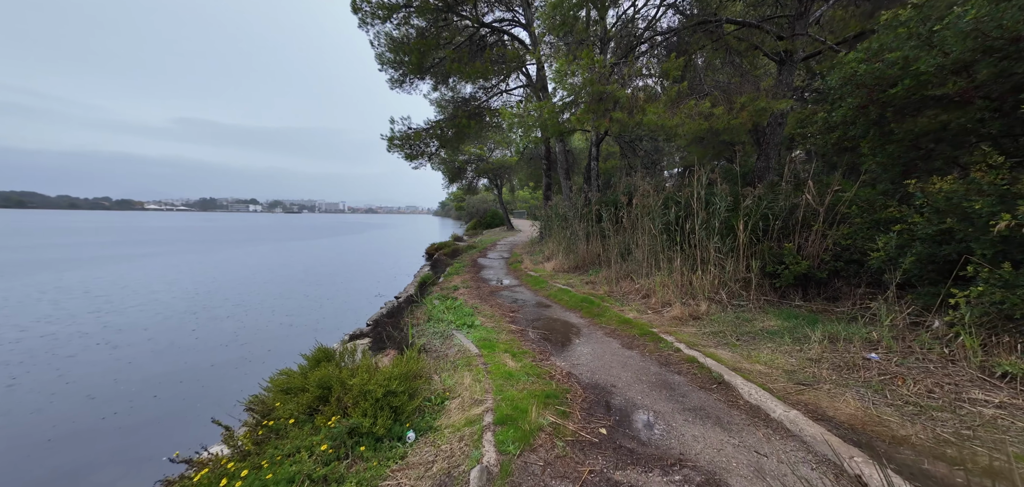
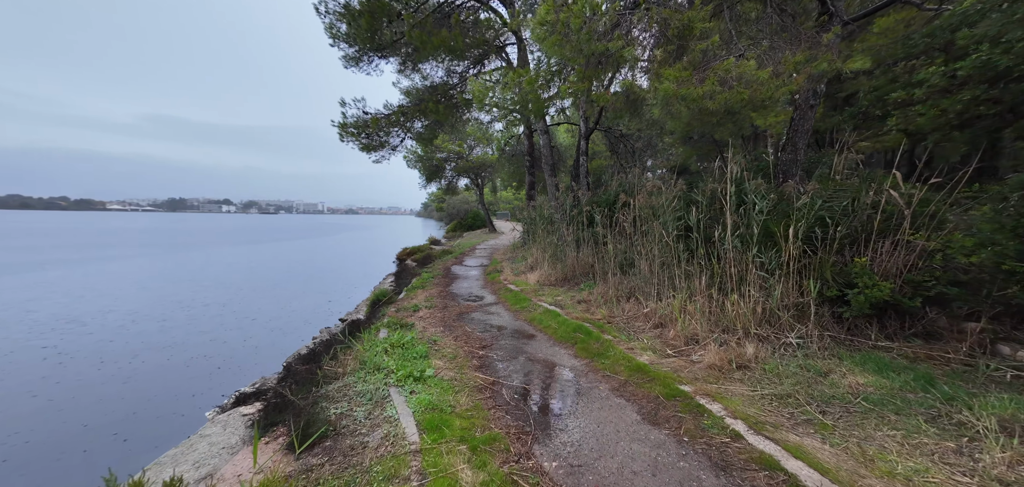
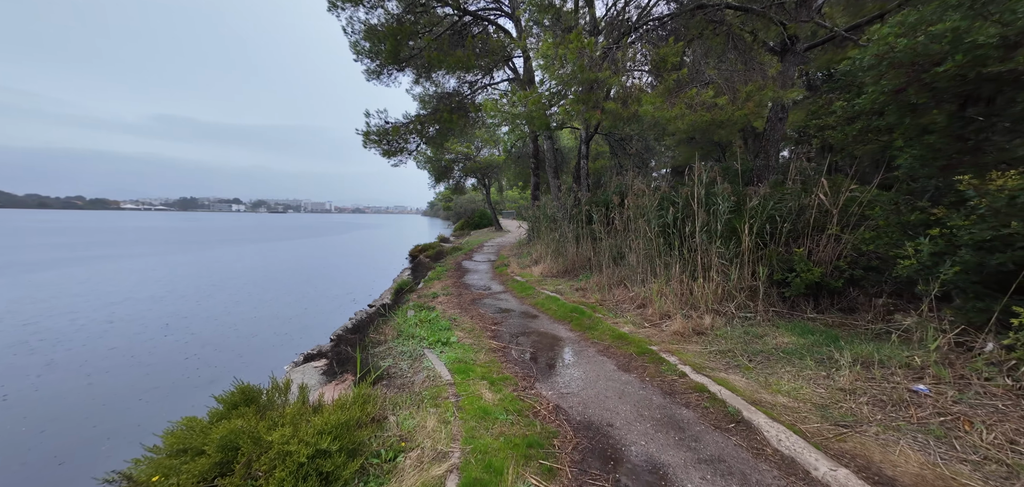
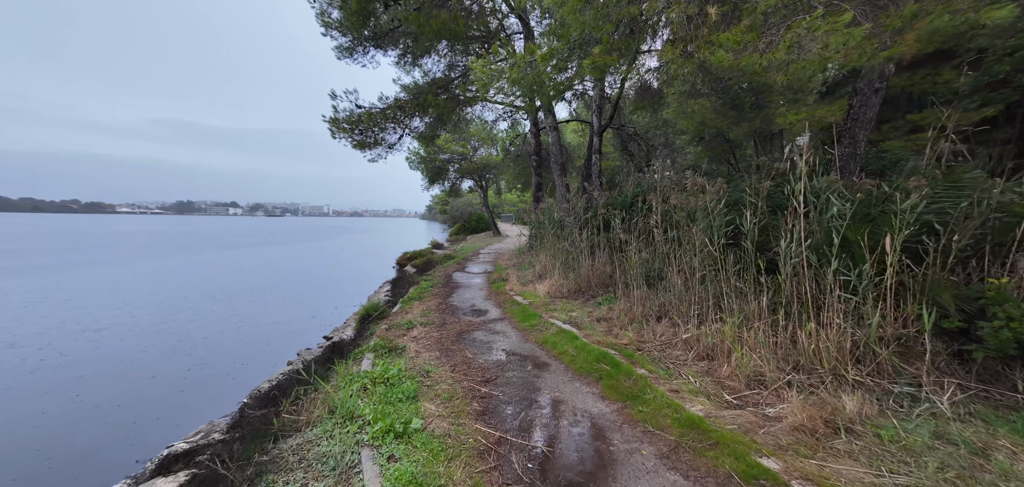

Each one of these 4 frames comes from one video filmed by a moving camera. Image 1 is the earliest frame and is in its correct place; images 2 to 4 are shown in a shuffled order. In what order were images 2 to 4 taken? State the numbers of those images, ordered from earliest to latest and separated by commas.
3, 2, 4
